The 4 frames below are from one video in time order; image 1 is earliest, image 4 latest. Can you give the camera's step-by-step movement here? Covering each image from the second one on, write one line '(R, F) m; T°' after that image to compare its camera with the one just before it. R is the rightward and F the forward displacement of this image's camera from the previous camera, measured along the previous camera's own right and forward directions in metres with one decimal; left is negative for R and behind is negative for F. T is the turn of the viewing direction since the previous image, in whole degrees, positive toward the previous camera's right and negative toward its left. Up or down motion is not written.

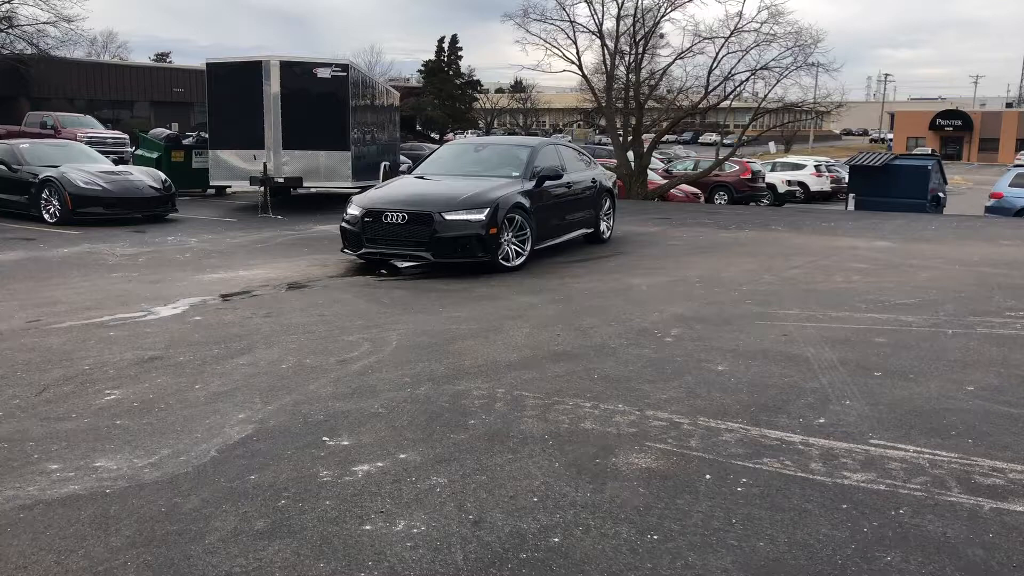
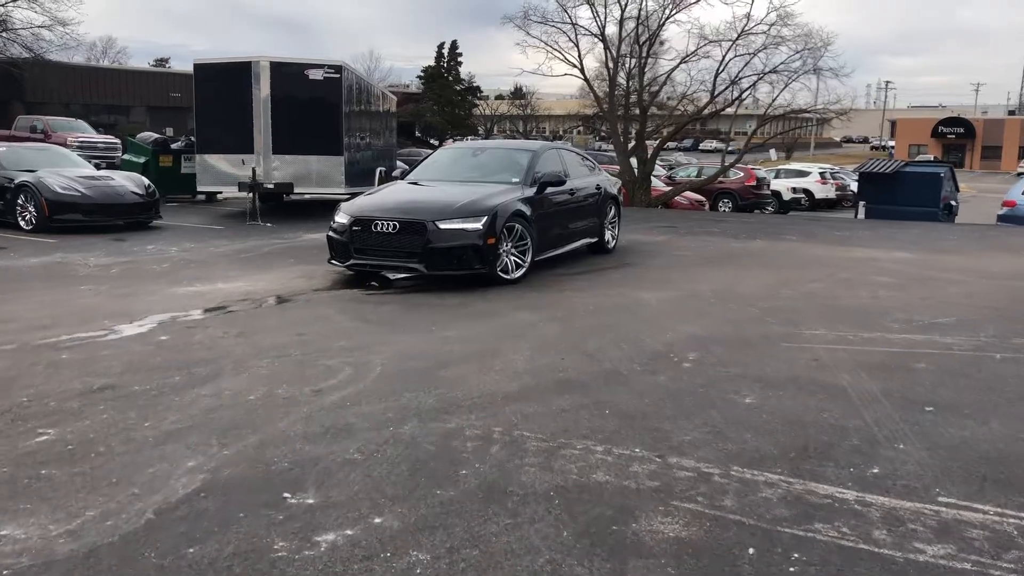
(0.0, +0.7) m; 0°
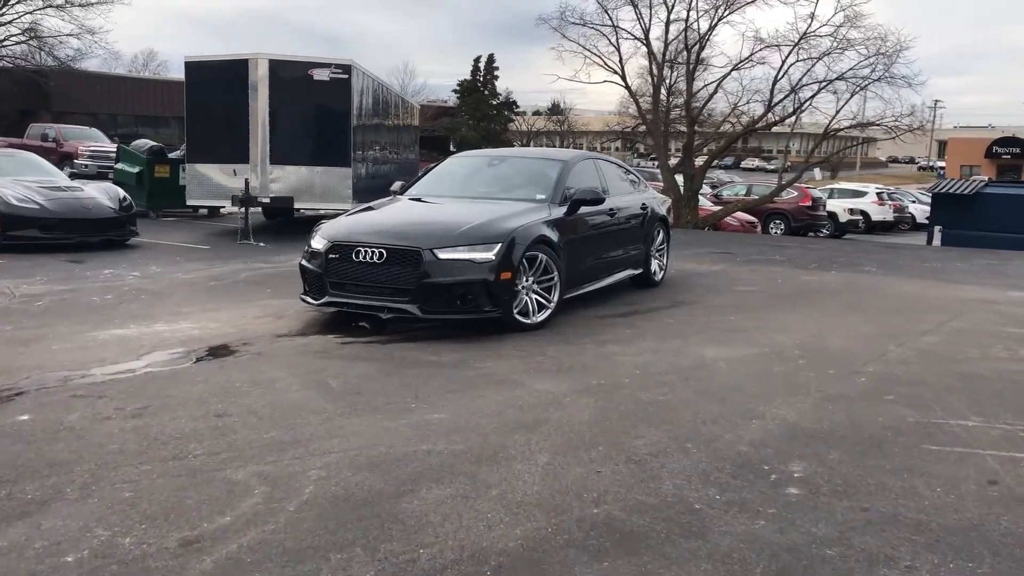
(+0.1, +2.1) m; -2°
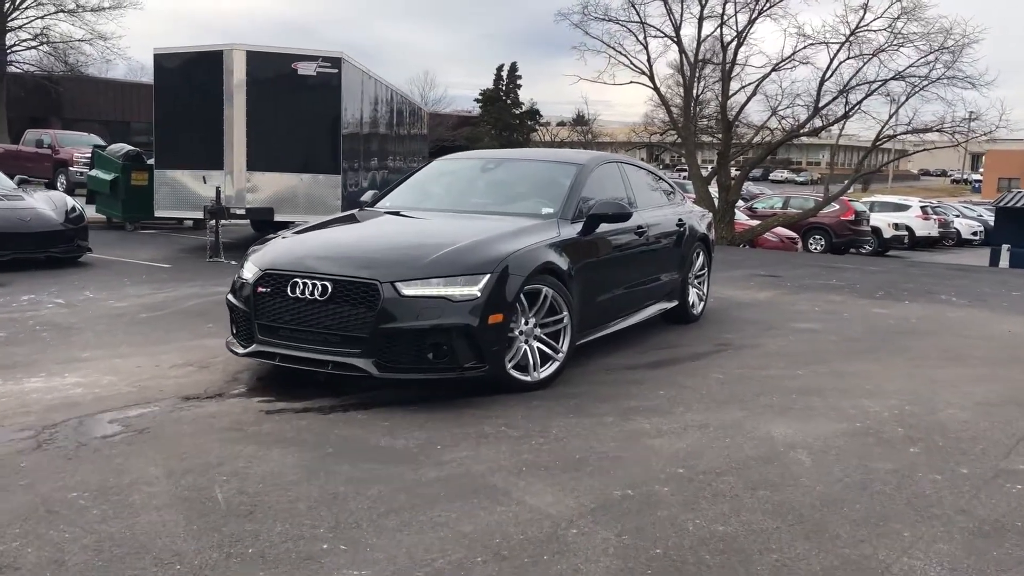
(+0.2, +1.9) m; -1°
